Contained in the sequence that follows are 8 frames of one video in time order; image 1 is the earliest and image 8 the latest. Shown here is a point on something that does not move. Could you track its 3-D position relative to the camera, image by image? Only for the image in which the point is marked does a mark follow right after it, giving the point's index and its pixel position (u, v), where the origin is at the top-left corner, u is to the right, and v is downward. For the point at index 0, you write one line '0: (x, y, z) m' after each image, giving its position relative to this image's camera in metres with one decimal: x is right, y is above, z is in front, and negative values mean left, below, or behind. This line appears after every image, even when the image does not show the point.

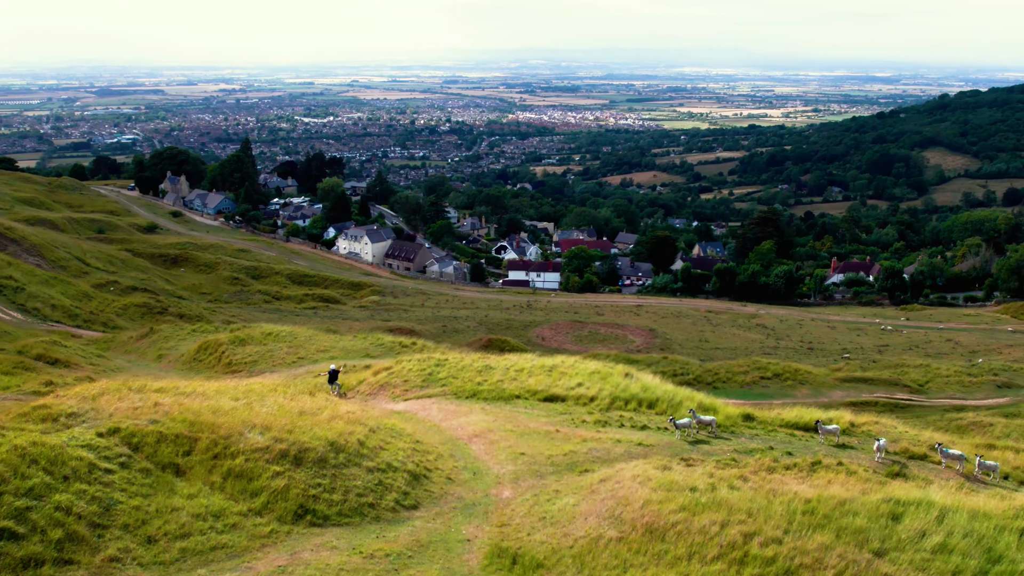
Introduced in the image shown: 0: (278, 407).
0: (-2.8, -1.5, +11.7) m
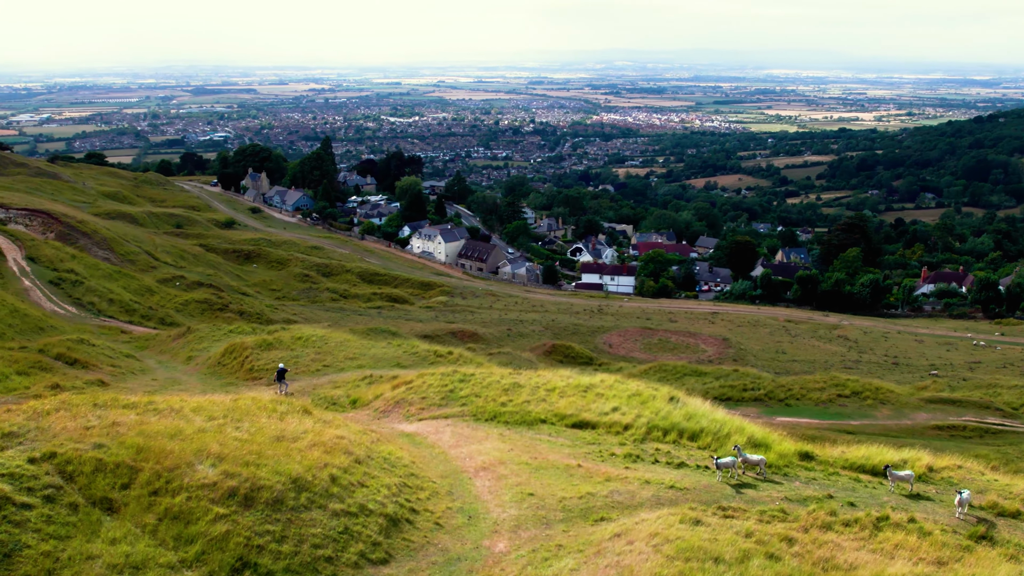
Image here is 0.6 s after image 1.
0: (-2.7, -1.5, +10.3) m
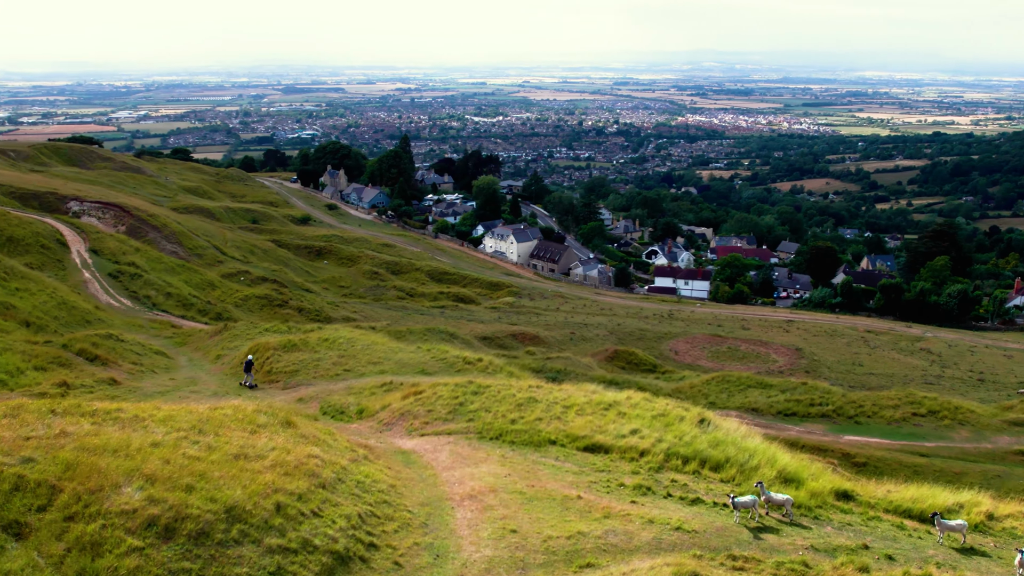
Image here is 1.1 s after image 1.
0: (-2.9, -1.5, +9.3) m
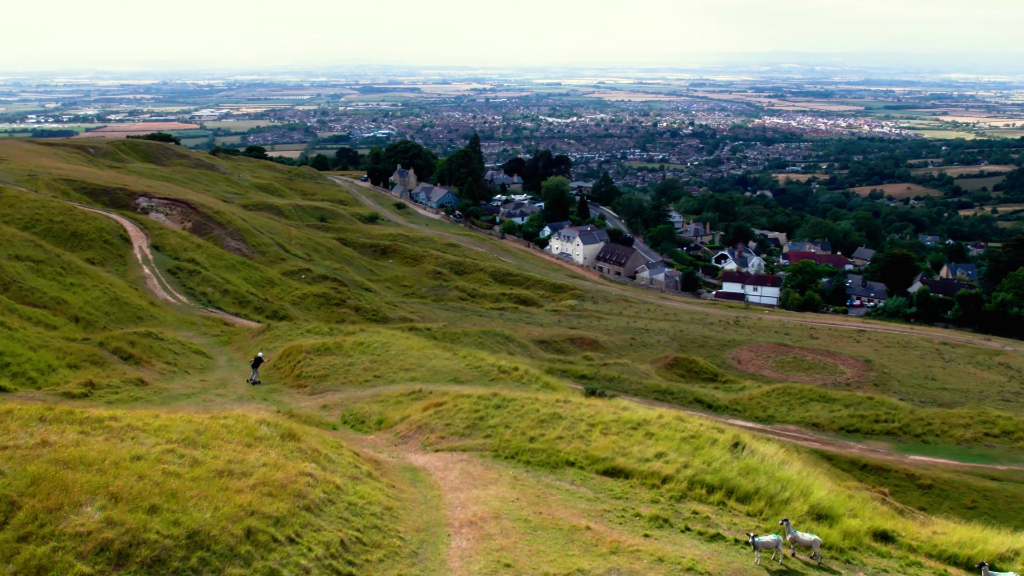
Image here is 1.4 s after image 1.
0: (-2.9, -1.6, +8.8) m
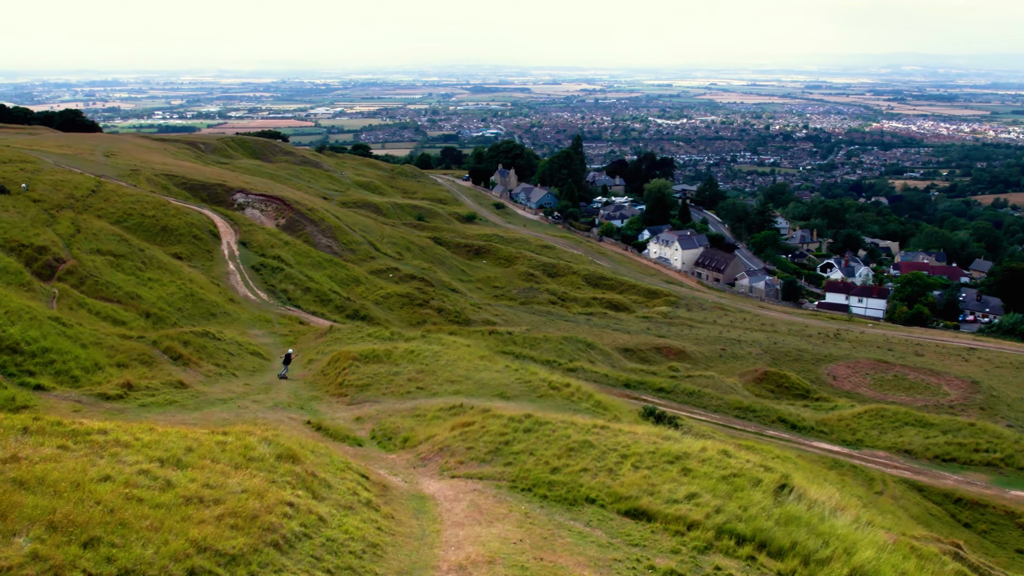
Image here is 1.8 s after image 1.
0: (-2.9, -1.7, +8.2) m
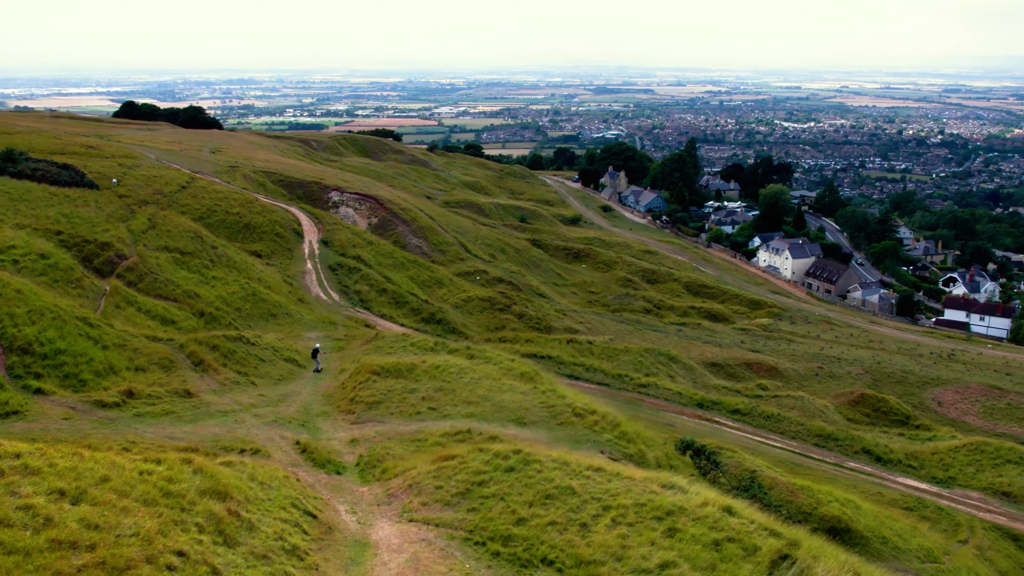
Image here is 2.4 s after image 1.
0: (-3.6, -1.8, +7.3) m
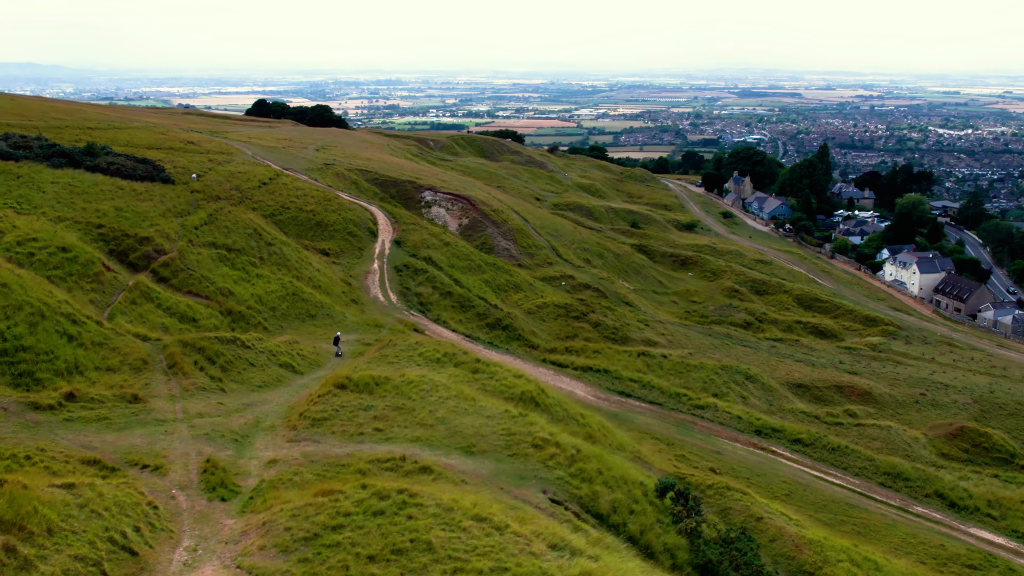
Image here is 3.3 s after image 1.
0: (-5.3, -1.8, +6.5) m
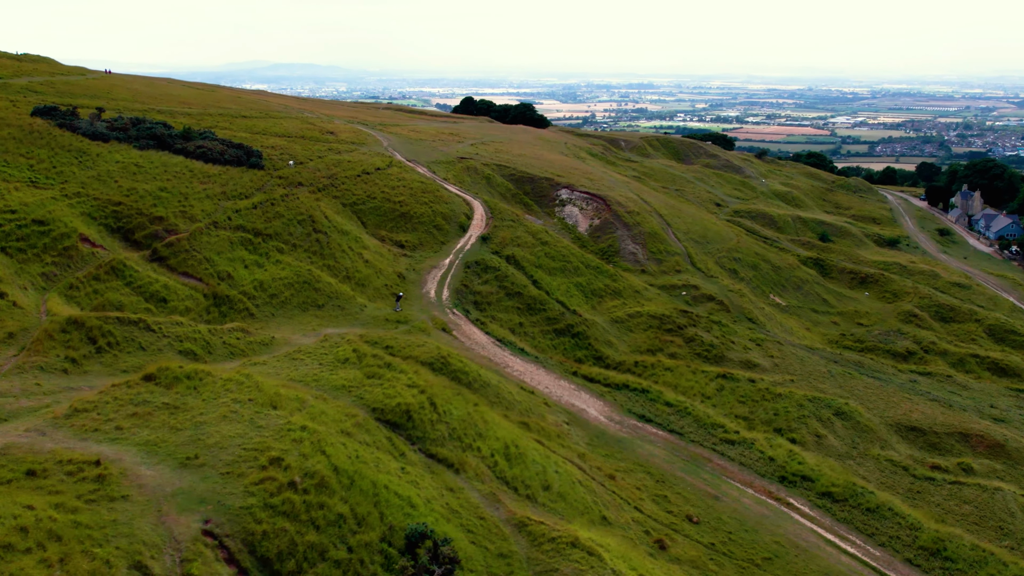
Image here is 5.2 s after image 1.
0: (-10.1, -1.3, +6.1) m
